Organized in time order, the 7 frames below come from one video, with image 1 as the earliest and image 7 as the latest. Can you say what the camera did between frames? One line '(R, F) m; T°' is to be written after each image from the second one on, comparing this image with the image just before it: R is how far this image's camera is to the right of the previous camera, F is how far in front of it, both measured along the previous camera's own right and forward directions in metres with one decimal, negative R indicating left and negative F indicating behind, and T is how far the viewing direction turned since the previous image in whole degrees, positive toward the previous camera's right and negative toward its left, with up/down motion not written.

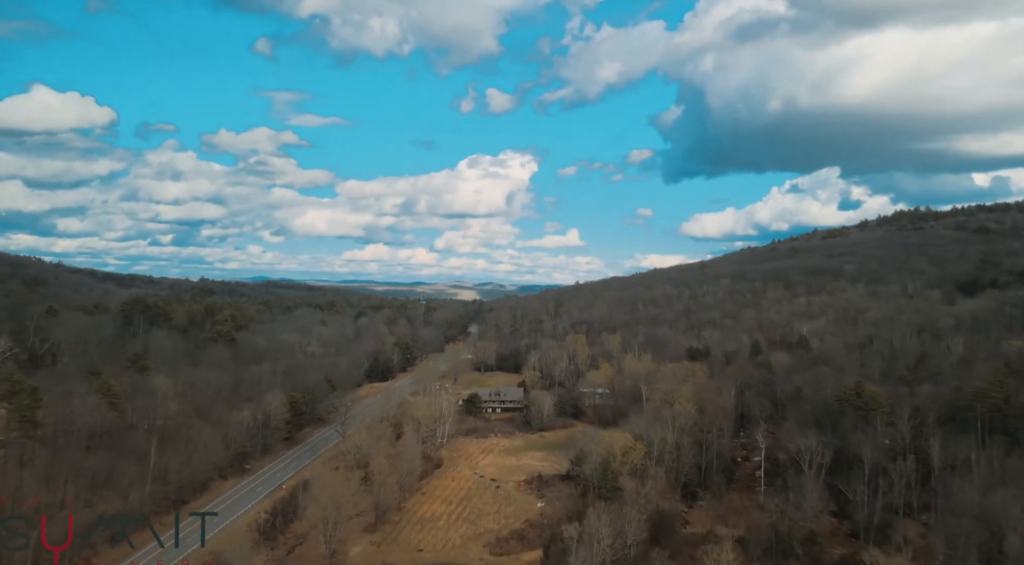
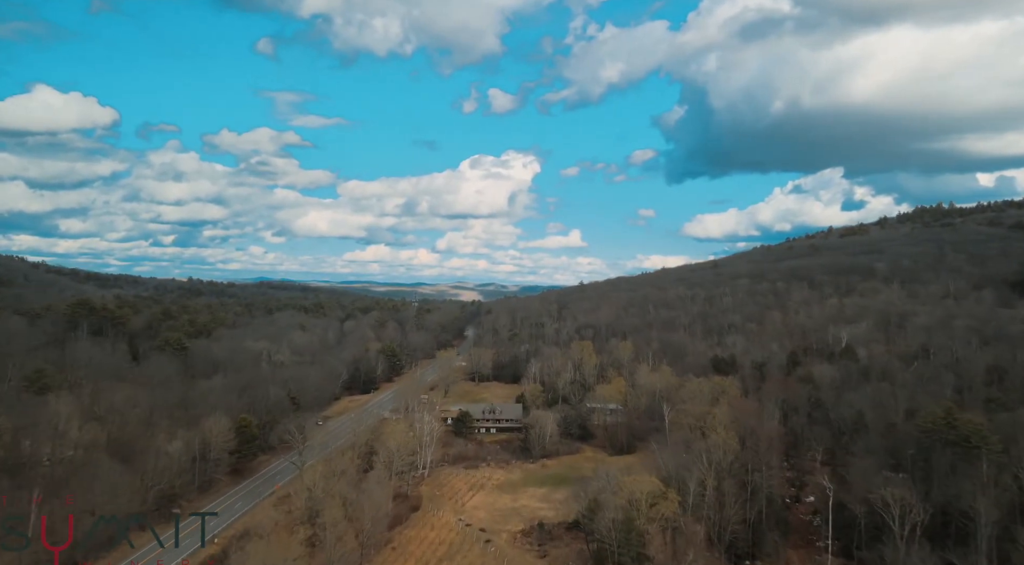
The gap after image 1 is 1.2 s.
(+0.8, +17.5) m; 0°
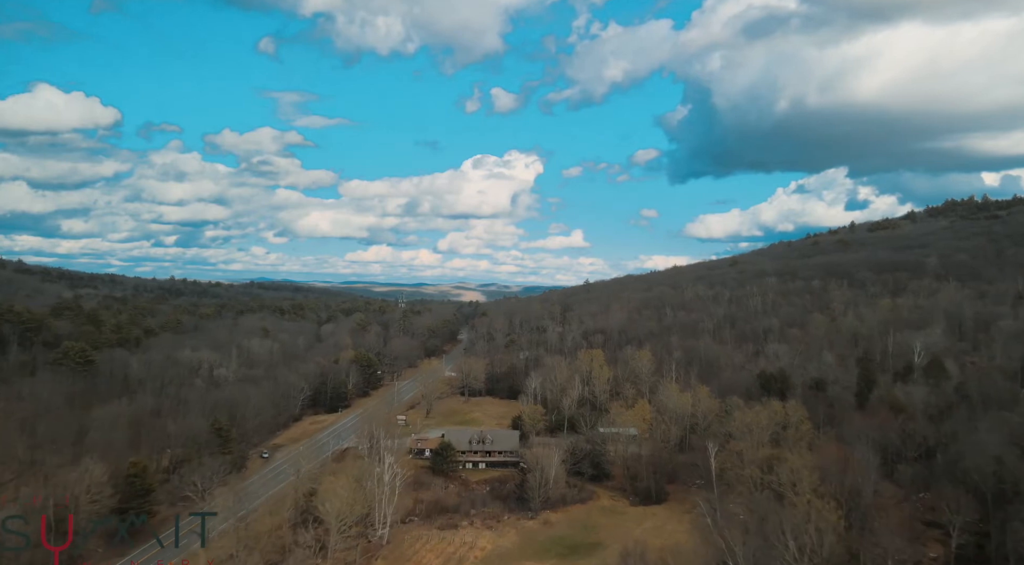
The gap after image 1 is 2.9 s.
(+1.1, +23.0) m; 0°
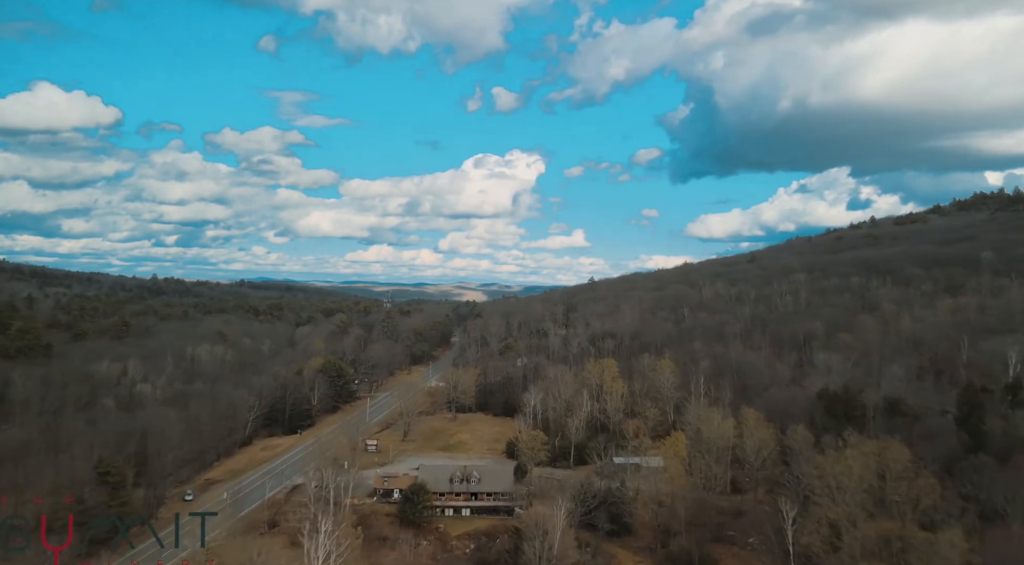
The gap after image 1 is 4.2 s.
(+0.9, +19.7) m; 0°
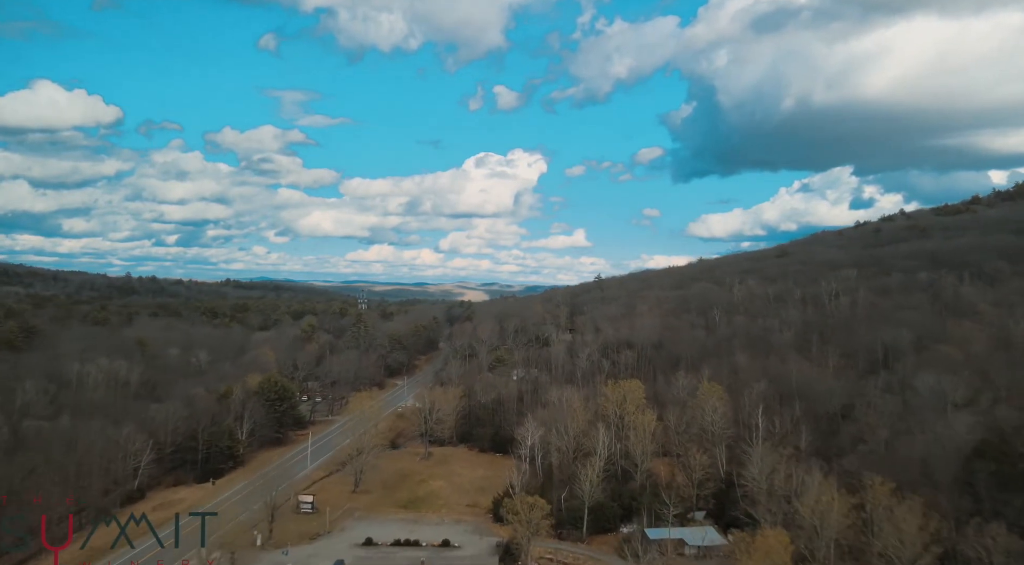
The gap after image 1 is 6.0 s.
(+1.2, +25.3) m; 0°
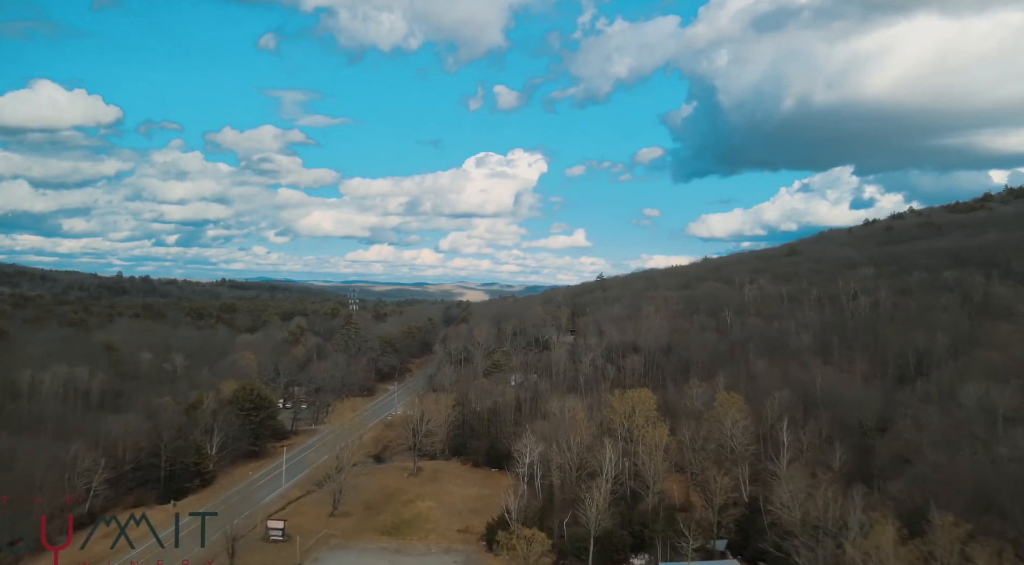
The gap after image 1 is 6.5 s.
(+0.4, +7.2) m; 0°
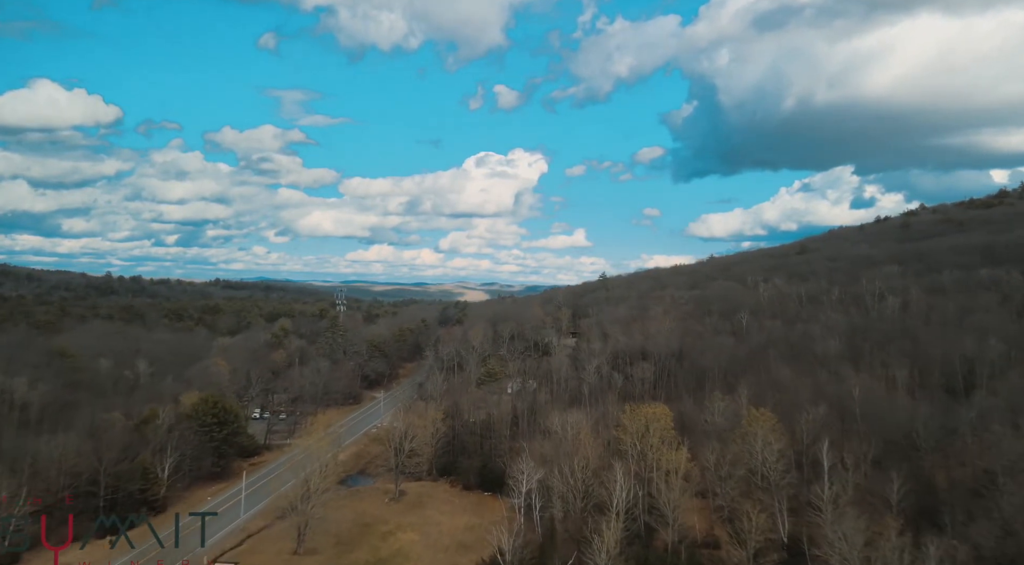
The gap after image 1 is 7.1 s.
(+0.5, +9.0) m; 0°
